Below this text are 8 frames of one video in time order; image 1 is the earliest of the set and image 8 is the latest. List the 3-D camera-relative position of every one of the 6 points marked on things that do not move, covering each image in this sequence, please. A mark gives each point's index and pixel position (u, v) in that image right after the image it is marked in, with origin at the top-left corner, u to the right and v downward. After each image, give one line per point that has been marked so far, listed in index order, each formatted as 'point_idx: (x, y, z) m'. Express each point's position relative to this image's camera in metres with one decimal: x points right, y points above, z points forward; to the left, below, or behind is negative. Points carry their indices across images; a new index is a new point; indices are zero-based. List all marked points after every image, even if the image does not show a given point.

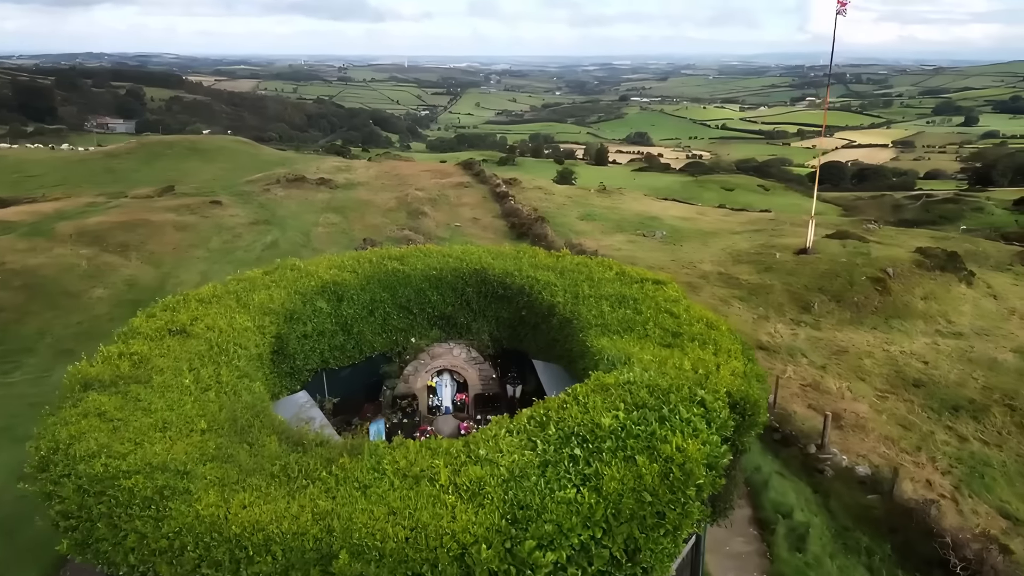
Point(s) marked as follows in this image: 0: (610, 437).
0: (+0.9, -1.5, +6.7) m
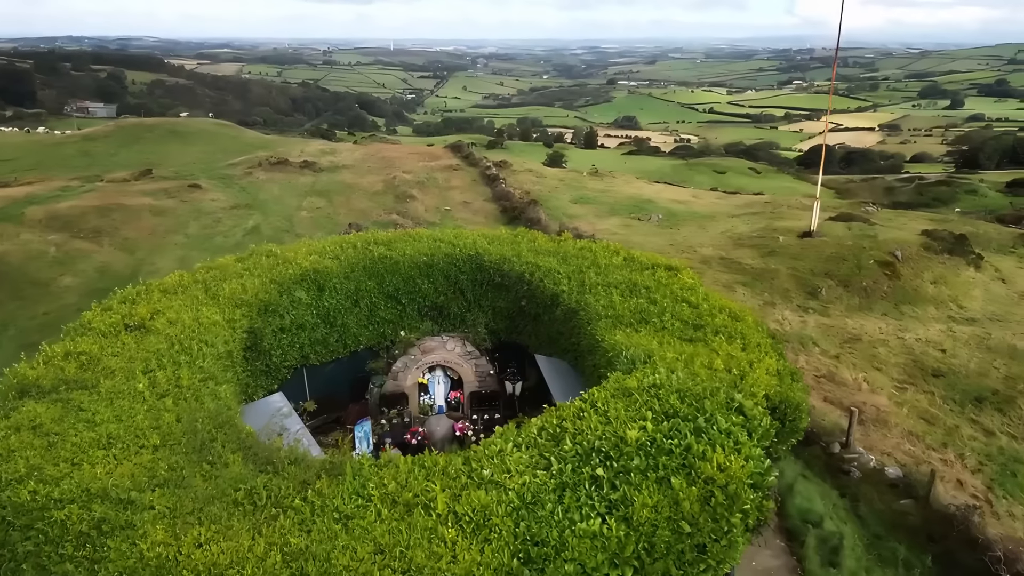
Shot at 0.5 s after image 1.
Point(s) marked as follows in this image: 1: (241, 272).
0: (+1.0, -1.4, +5.7) m
1: (-3.9, +0.3, +10.6) m
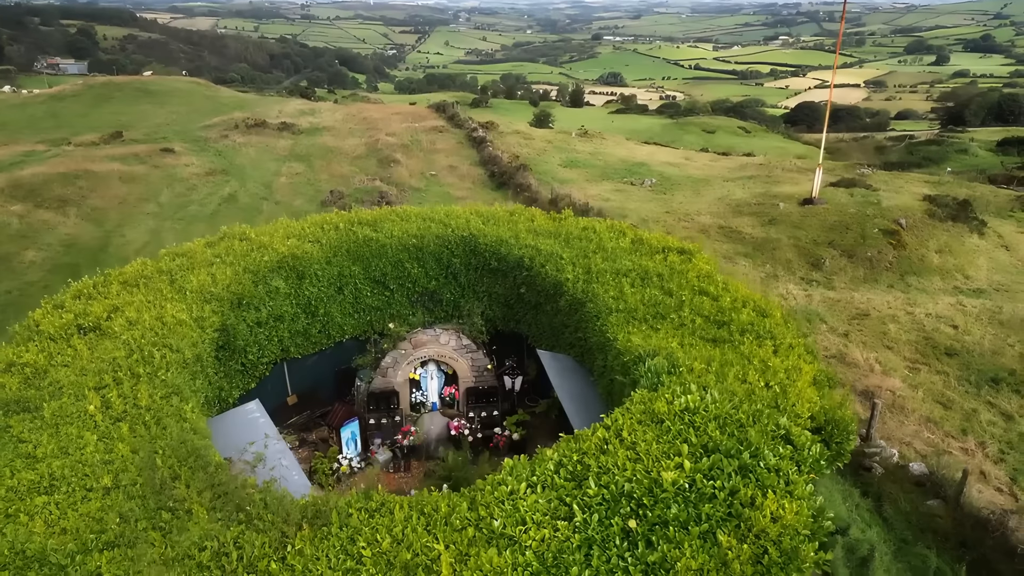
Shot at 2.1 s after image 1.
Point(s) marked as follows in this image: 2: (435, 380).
0: (+1.1, -1.5, +4.9) m
1: (-3.9, +0.4, +9.6) m
2: (-1.0, -1.2, +10.0) m
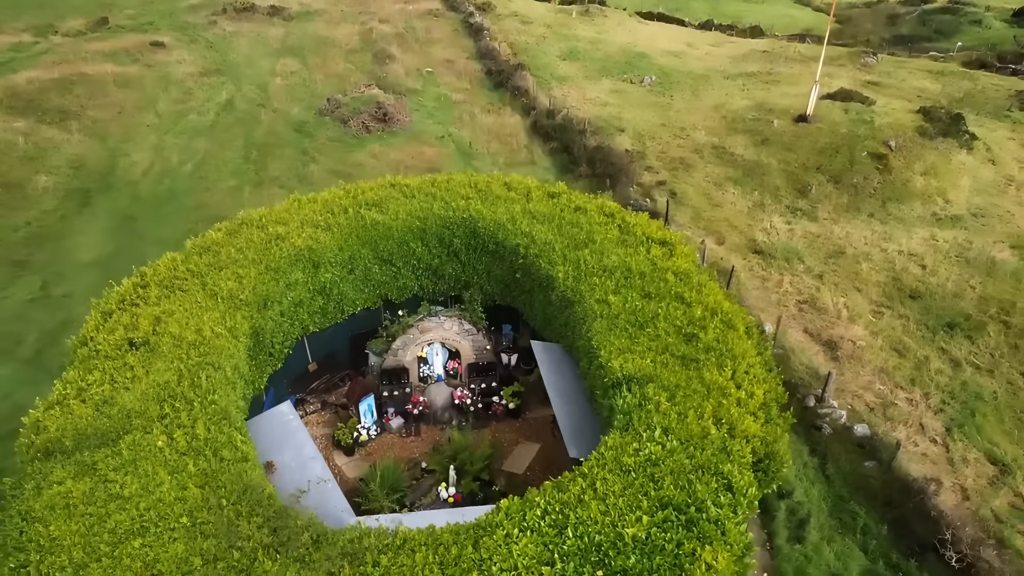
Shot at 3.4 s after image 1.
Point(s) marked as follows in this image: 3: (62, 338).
0: (+1.0, -2.3, +6.3) m
1: (-3.9, +0.5, +10.6) m
2: (-1.1, -1.0, +11.2) m
3: (-8.9, -1.0, +14.8) m
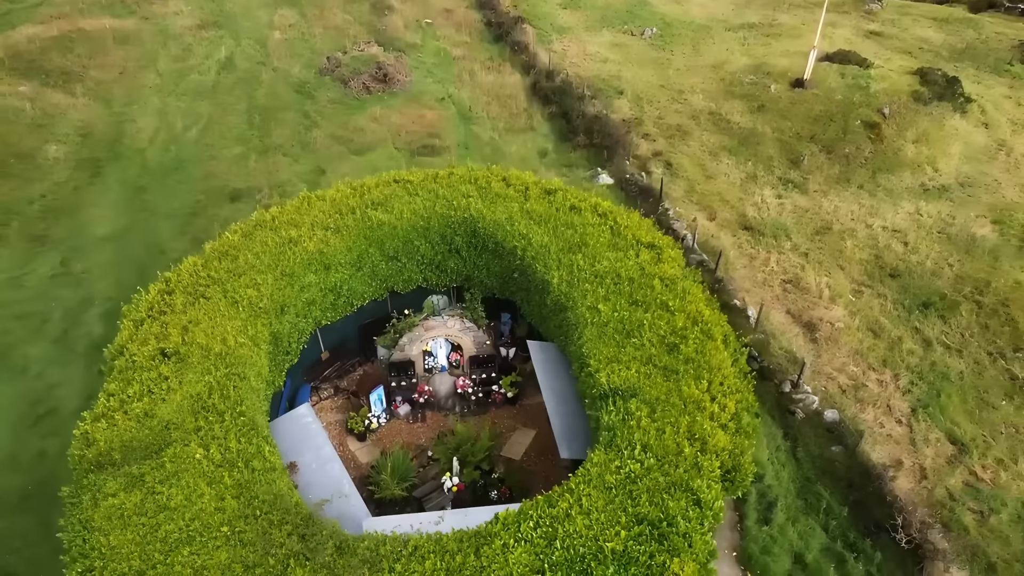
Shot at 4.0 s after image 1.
0: (+1.0, -2.7, +7.3) m
1: (-4.0, +0.5, +11.3) m
2: (-1.1, -1.0, +12.1) m
3: (-9.0, -0.6, +15.7) m
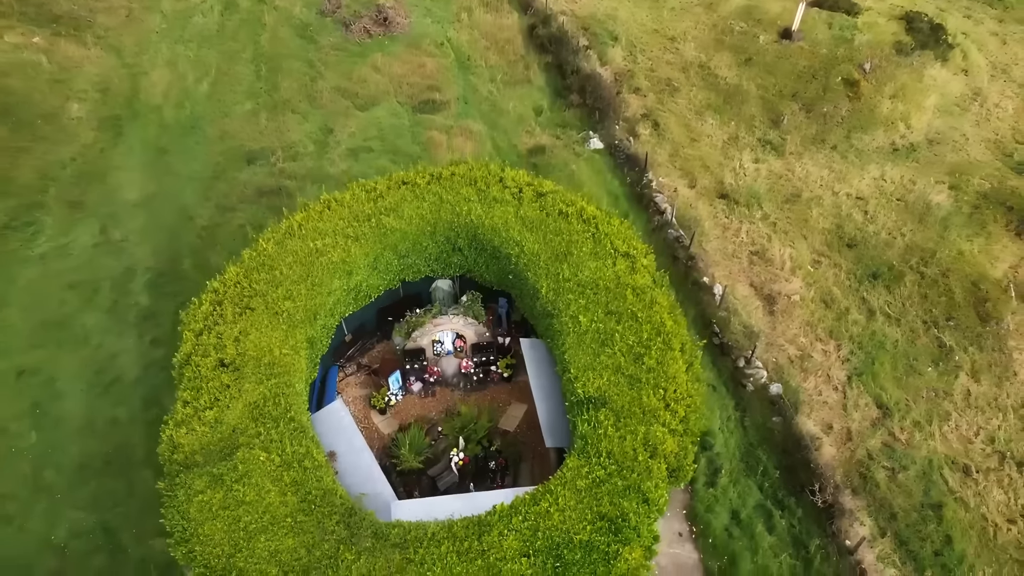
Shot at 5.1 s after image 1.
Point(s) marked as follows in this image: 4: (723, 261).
0: (+0.9, -3.4, +9.8) m
1: (-4.0, +0.4, +13.2) m
2: (-1.2, -0.9, +14.3) m
3: (-9.1, +0.1, +17.7) m
4: (+5.1, +0.6, +17.8) m
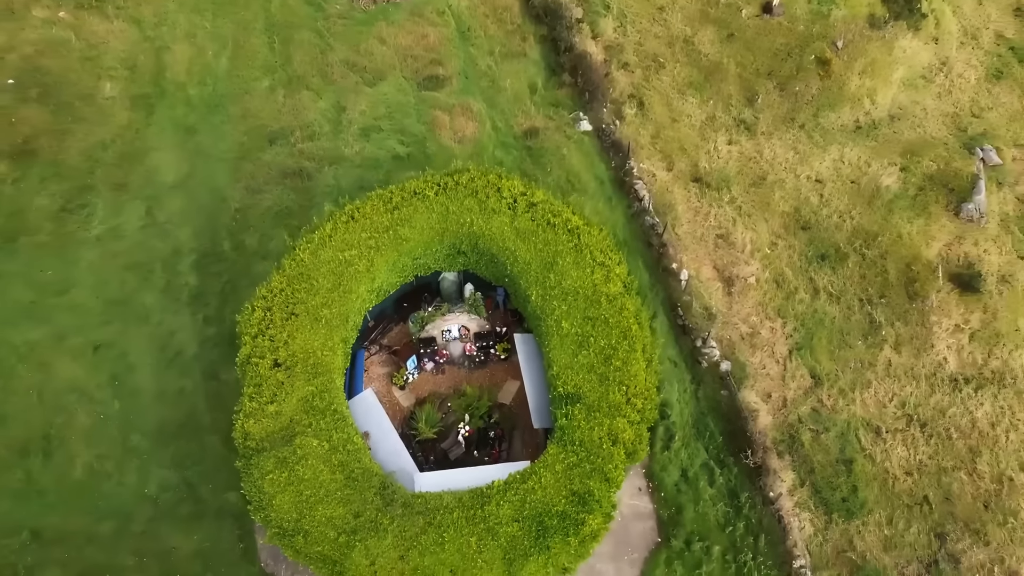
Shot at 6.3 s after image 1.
0: (+0.8, -4.0, +13.2) m
1: (-4.1, +0.3, +16.0) m
2: (-1.3, -0.9, +17.2) m
3: (-9.2, +0.6, +20.5) m
4: (+5.0, +1.2, +20.5) m
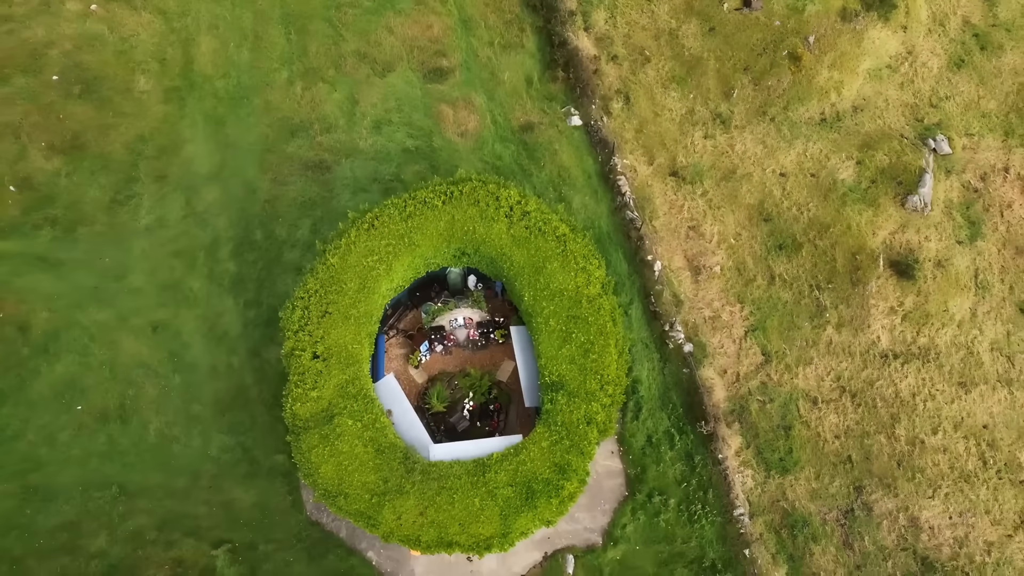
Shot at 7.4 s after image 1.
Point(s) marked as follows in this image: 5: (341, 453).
0: (+0.7, -4.3, +16.8) m
1: (-4.2, +0.2, +19.1) m
2: (-1.4, -0.8, +20.4) m
3: (-9.3, +1.1, +23.5) m
4: (+4.9, +1.6, +23.5) m
5: (-4.0, -3.8, +17.1) m
